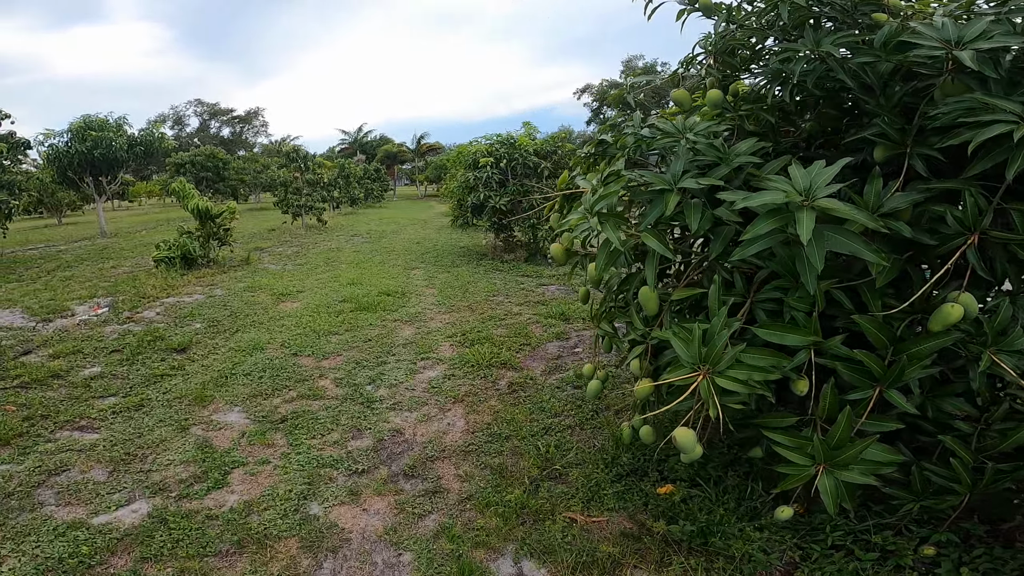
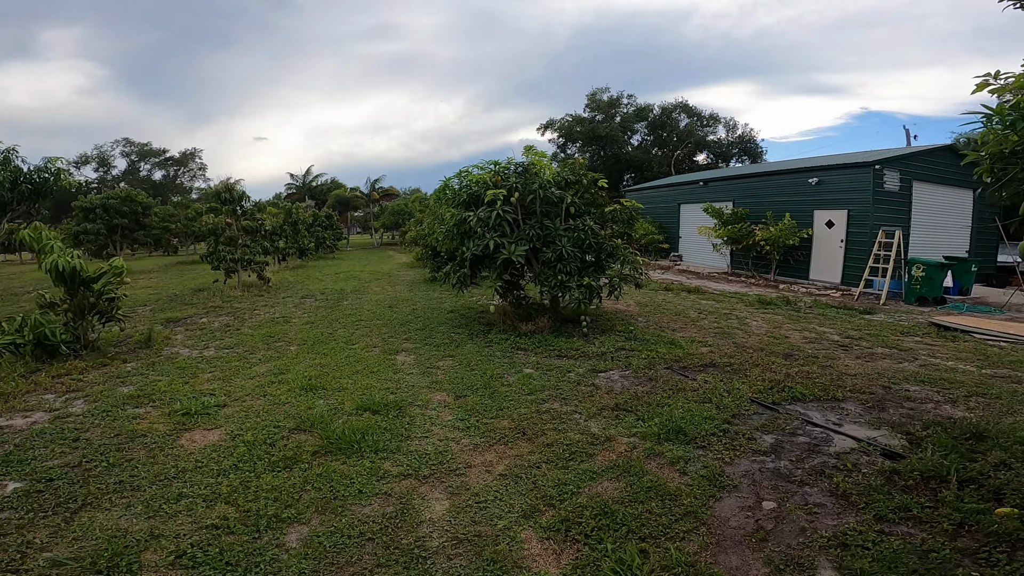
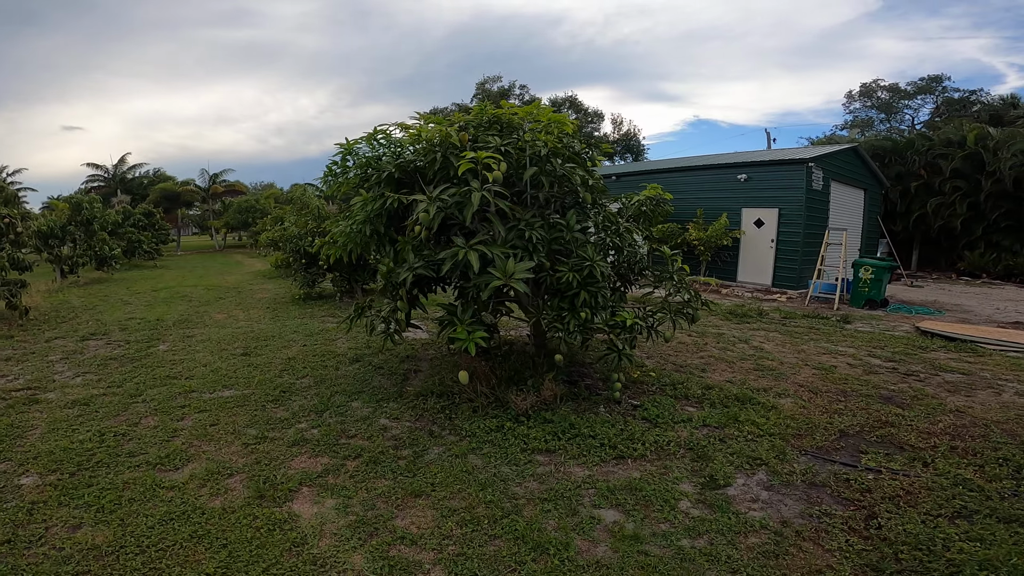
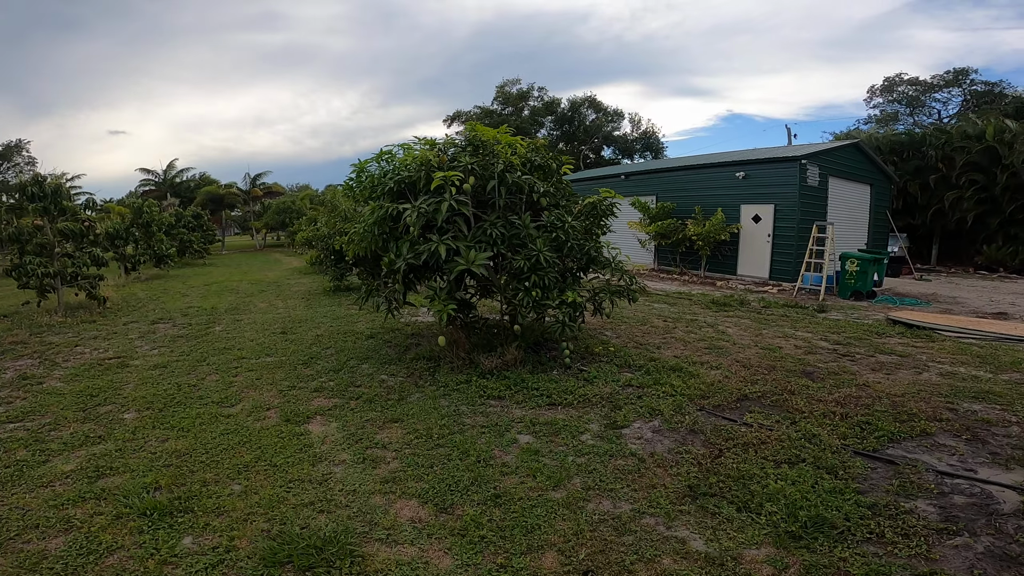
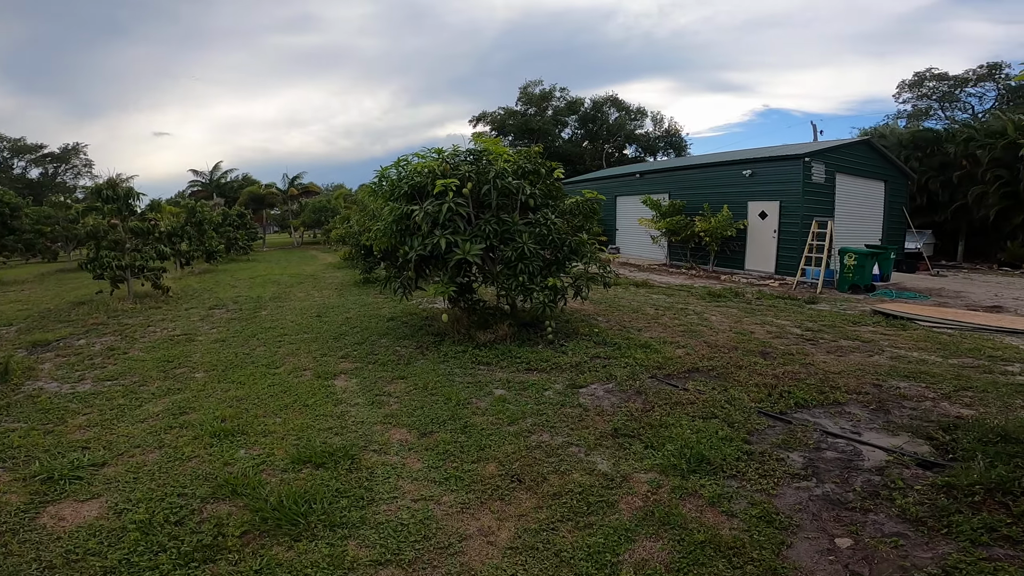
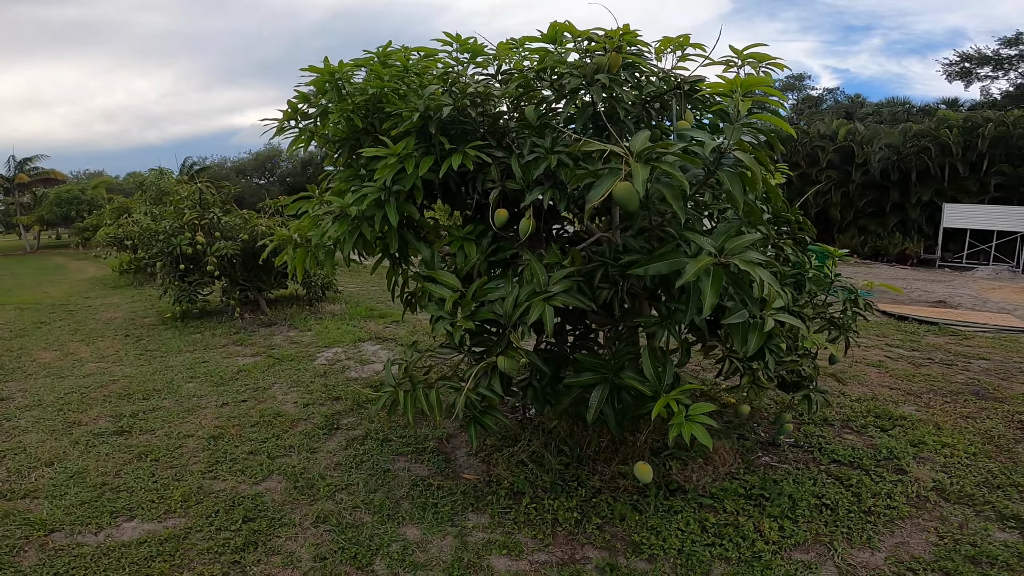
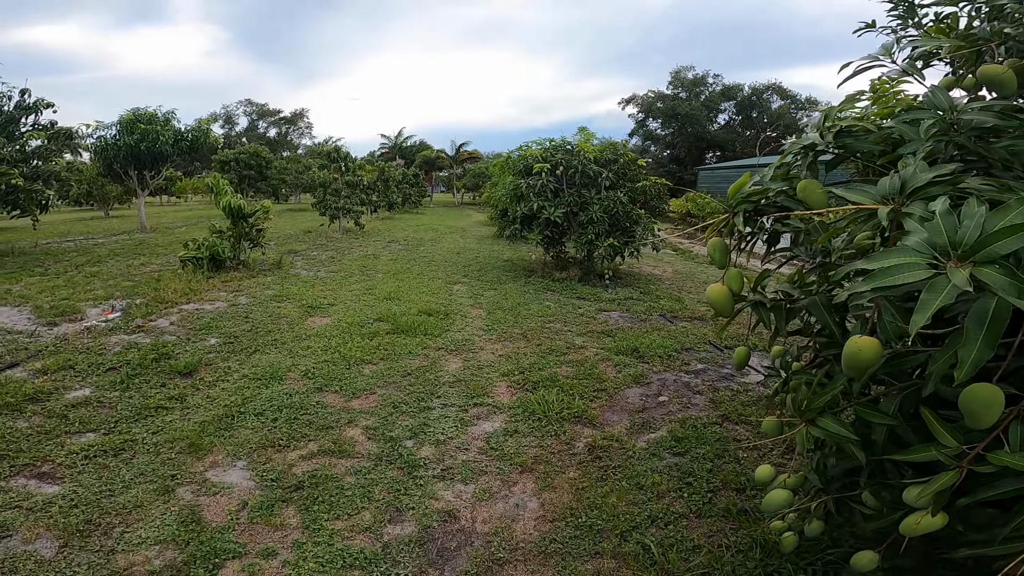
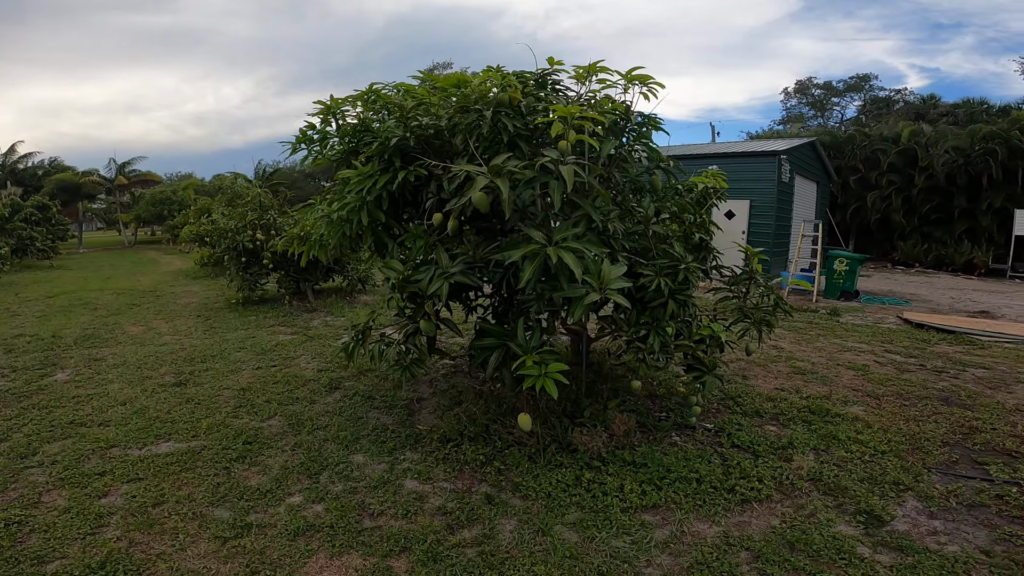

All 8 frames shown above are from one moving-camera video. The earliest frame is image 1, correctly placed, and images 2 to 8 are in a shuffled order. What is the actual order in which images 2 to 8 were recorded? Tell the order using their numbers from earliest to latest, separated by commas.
7, 2, 5, 4, 3, 8, 6
